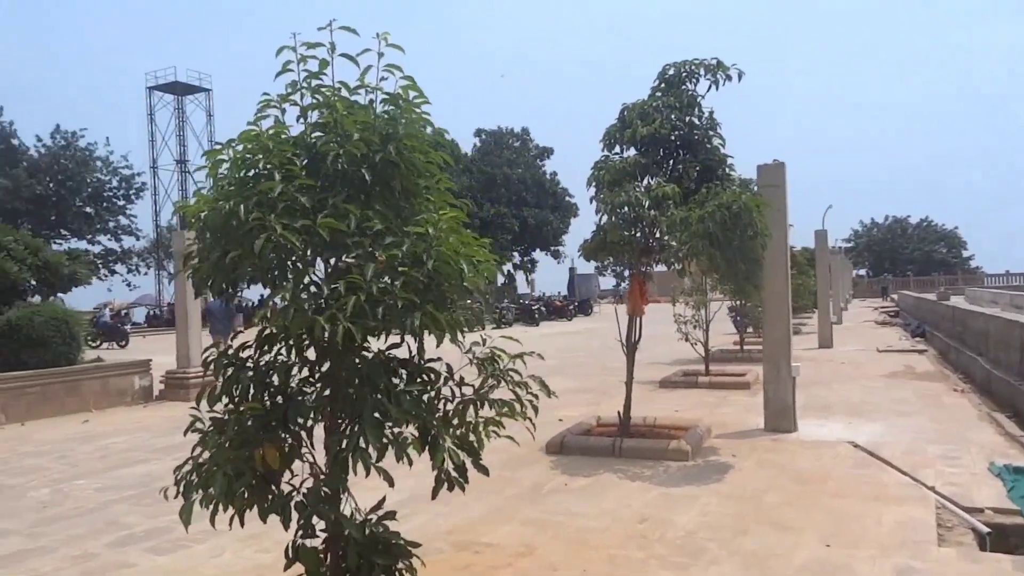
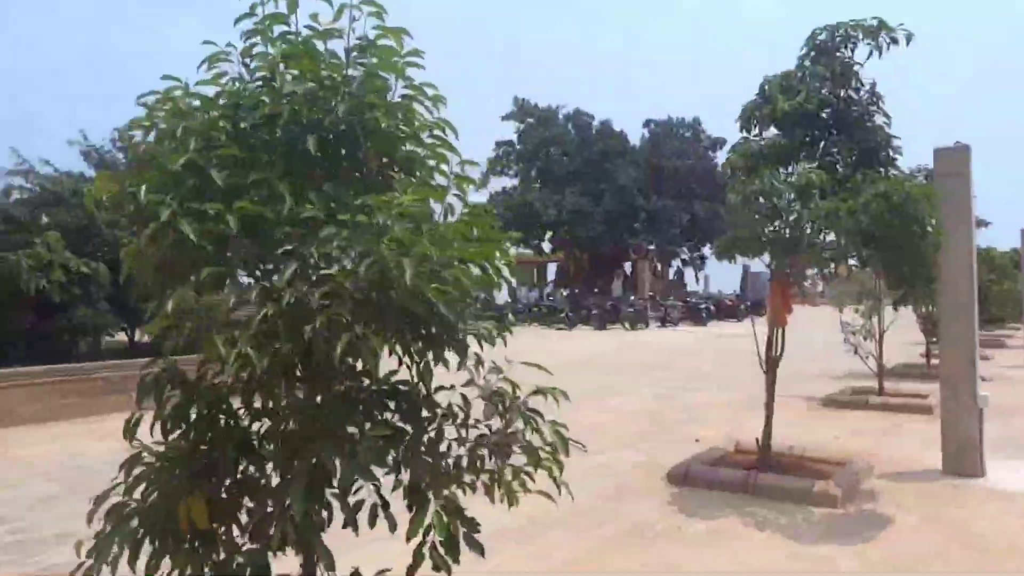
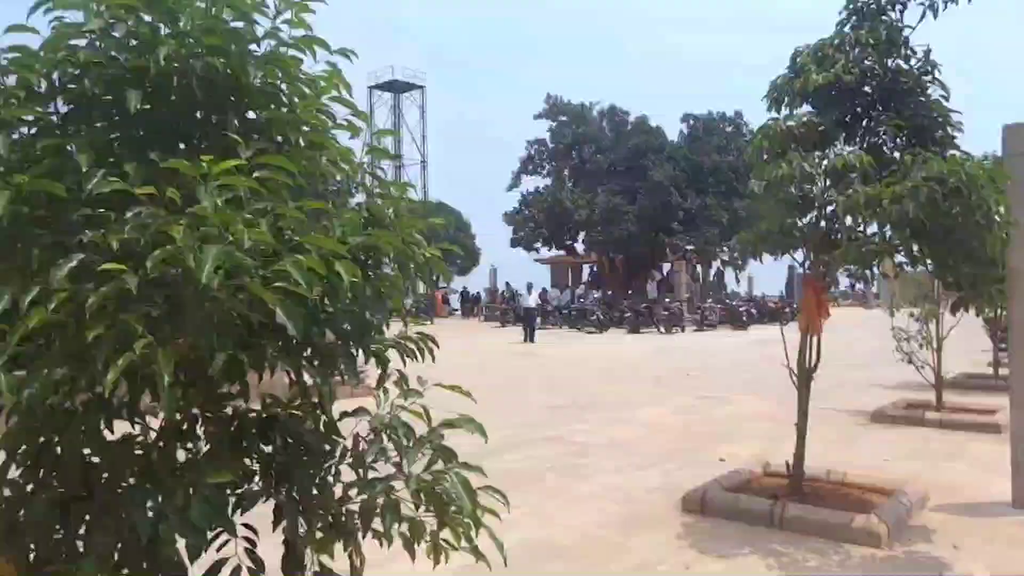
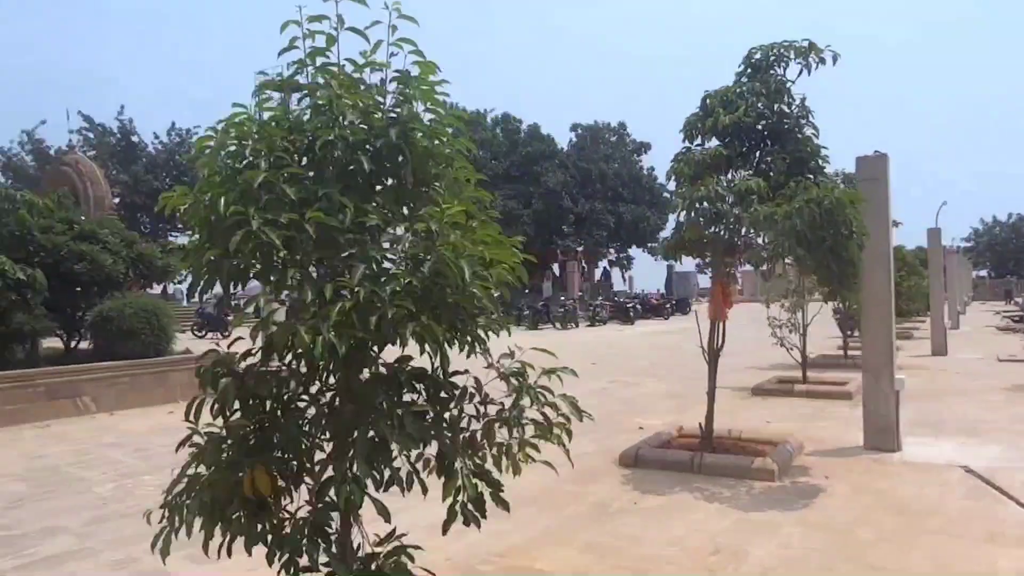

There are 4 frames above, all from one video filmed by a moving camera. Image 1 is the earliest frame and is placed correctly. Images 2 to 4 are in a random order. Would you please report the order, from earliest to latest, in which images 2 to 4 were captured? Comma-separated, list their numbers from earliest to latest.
4, 2, 3
